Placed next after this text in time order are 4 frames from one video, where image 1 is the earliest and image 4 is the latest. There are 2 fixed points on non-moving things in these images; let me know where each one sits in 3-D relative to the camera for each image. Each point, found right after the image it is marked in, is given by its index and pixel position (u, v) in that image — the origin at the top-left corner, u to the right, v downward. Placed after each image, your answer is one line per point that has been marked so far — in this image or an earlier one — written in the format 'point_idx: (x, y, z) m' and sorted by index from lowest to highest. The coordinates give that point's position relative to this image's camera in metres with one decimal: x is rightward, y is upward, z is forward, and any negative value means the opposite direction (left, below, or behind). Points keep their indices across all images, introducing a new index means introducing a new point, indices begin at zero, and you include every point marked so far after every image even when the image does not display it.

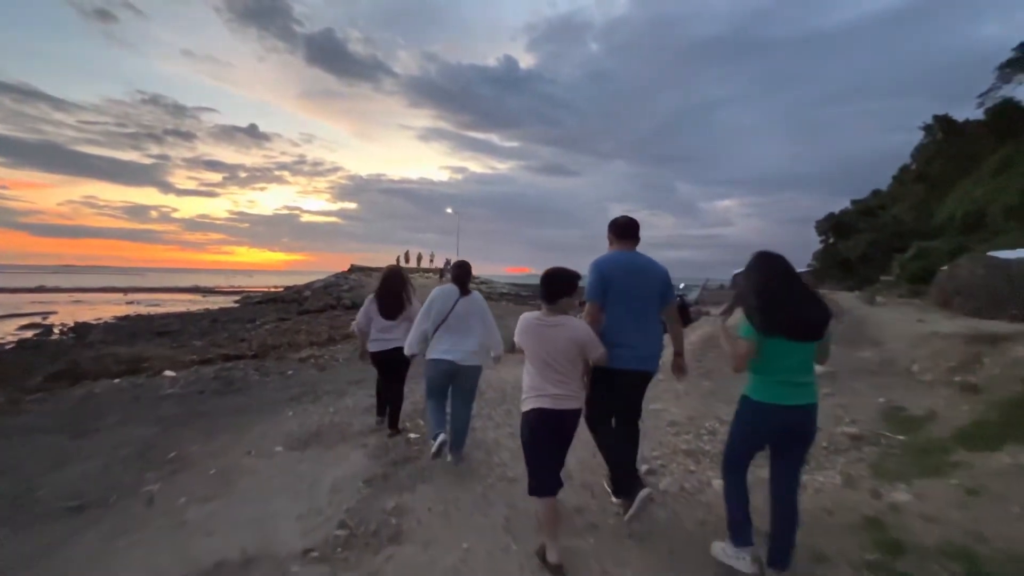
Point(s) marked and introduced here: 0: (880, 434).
0: (+4.8, -1.9, +5.8) m
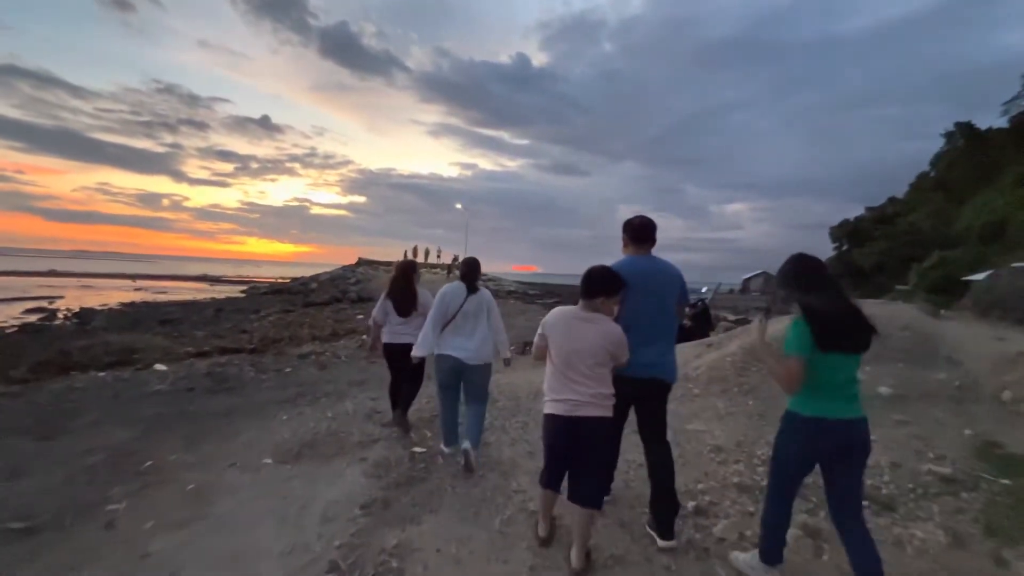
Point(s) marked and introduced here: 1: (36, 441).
0: (+5.0, -2.0, +4.8) m
1: (-7.4, -2.3, +7.0) m
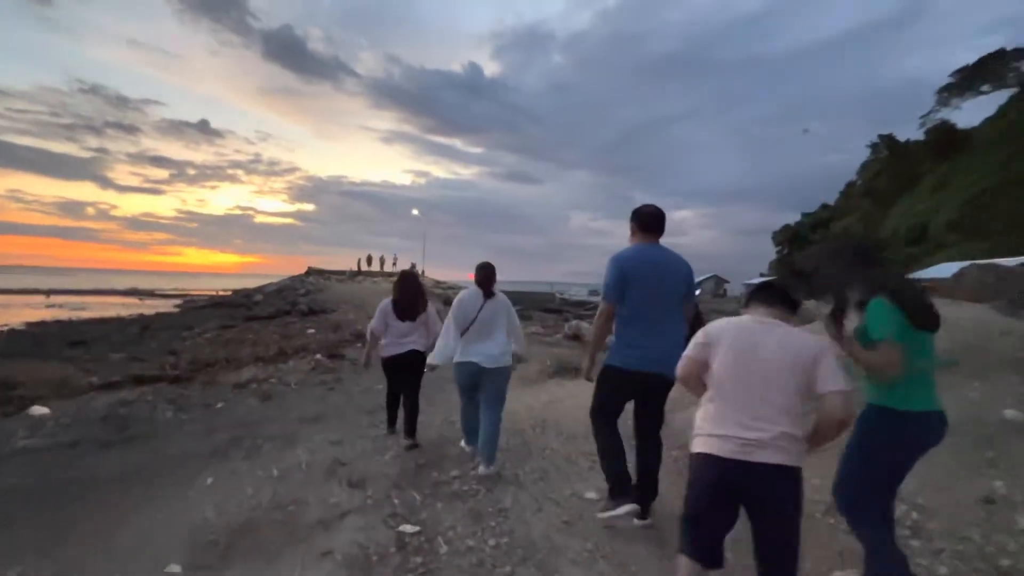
0: (+5.5, -2.0, +3.4) m
1: (-7.1, -2.6, +4.4) m
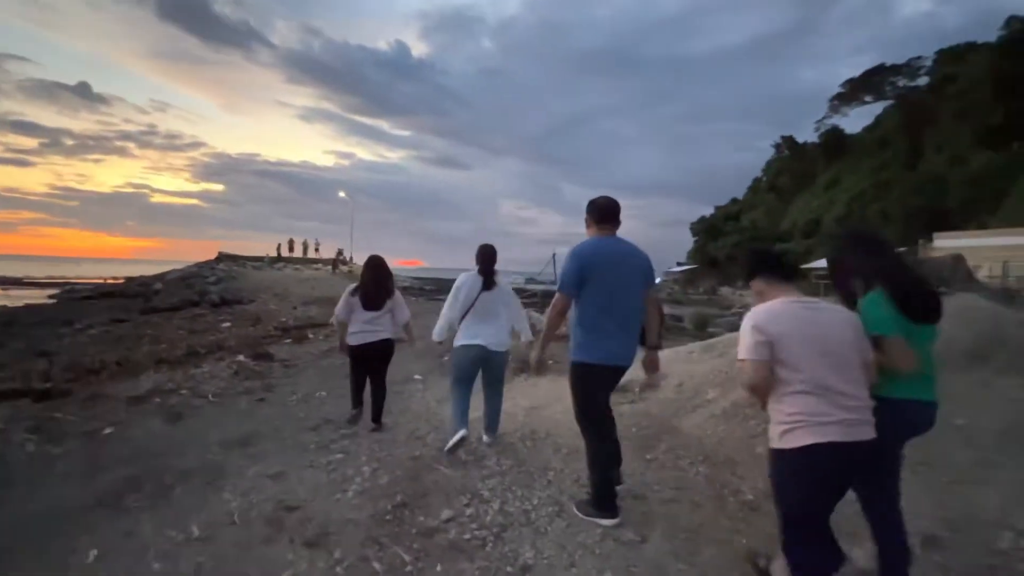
0: (+6.0, -1.9, +3.0) m
1: (-6.6, -2.5, +2.1) m
